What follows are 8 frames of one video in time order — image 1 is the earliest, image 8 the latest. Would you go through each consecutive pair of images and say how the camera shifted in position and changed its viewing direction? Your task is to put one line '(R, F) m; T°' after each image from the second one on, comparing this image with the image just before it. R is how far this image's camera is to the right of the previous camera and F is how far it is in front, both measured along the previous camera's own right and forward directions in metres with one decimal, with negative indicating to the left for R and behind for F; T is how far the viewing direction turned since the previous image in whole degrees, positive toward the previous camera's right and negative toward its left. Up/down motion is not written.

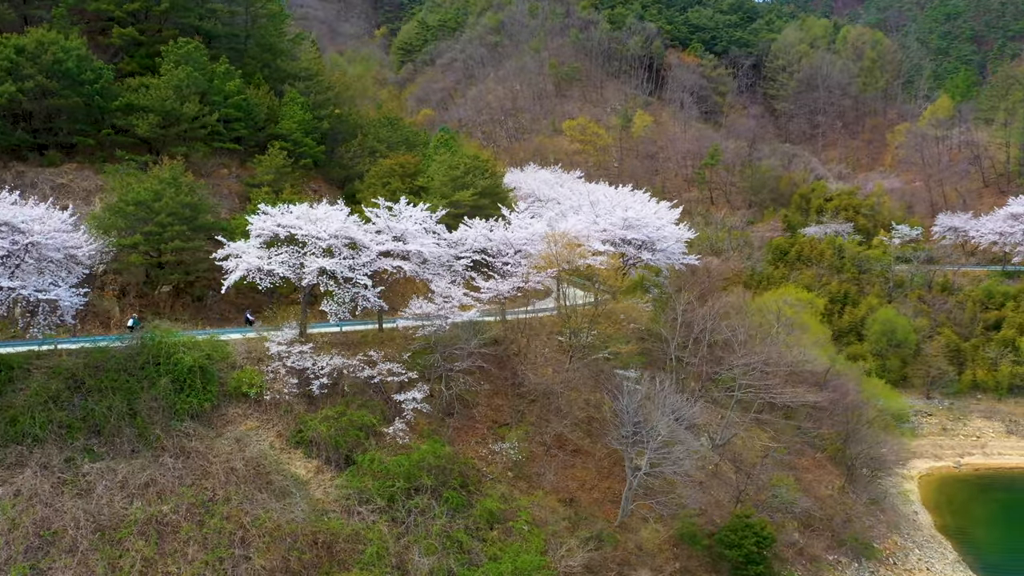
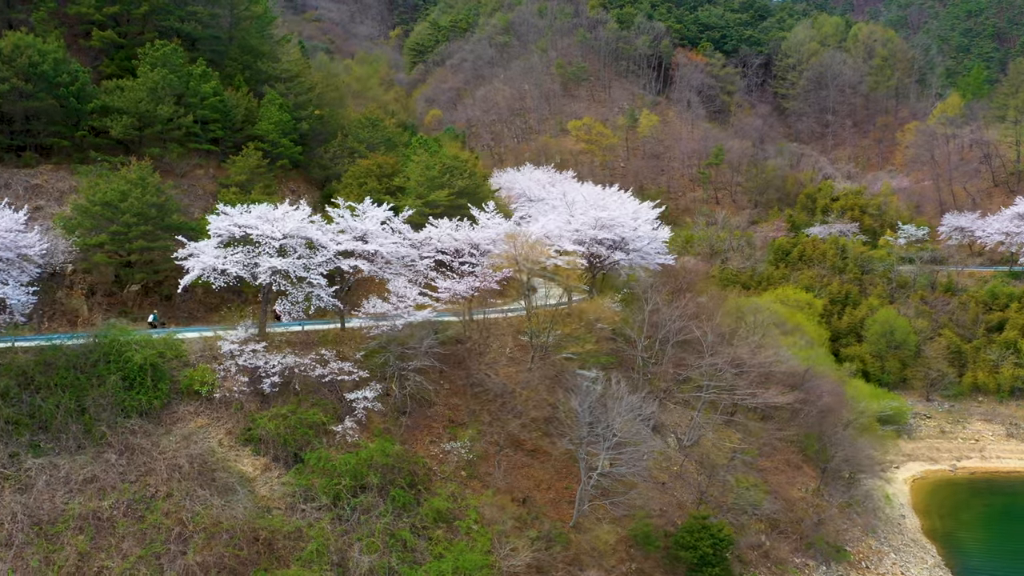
(+1.2, 0.0) m; -2°
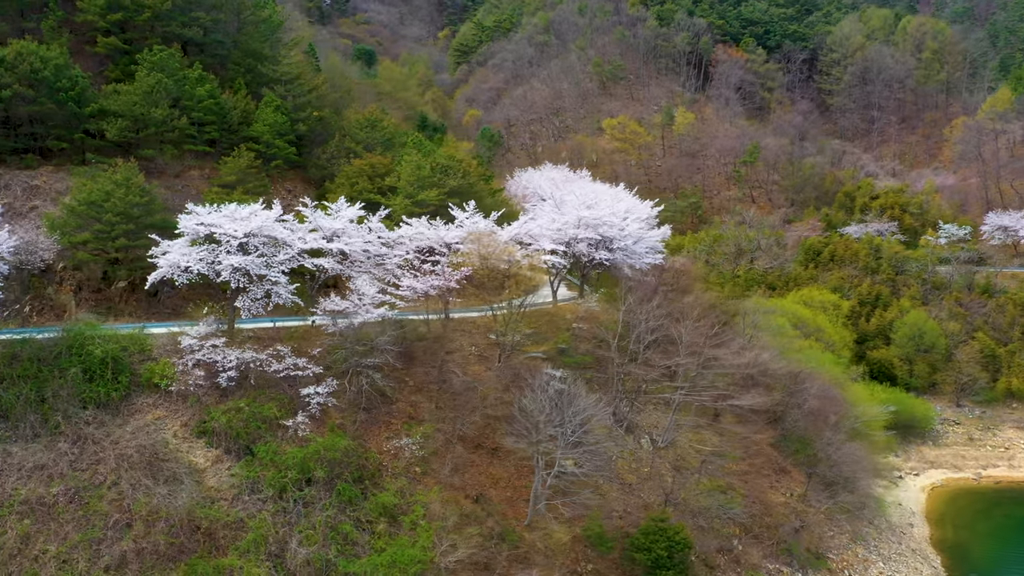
(+1.9, 0.0) m; -4°
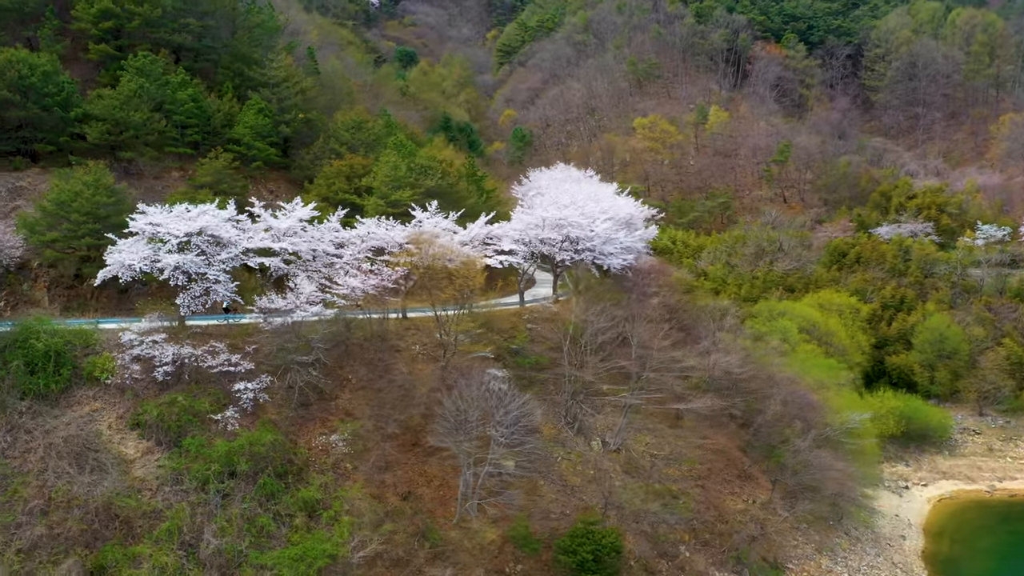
(+2.4, +0.1) m; -5°
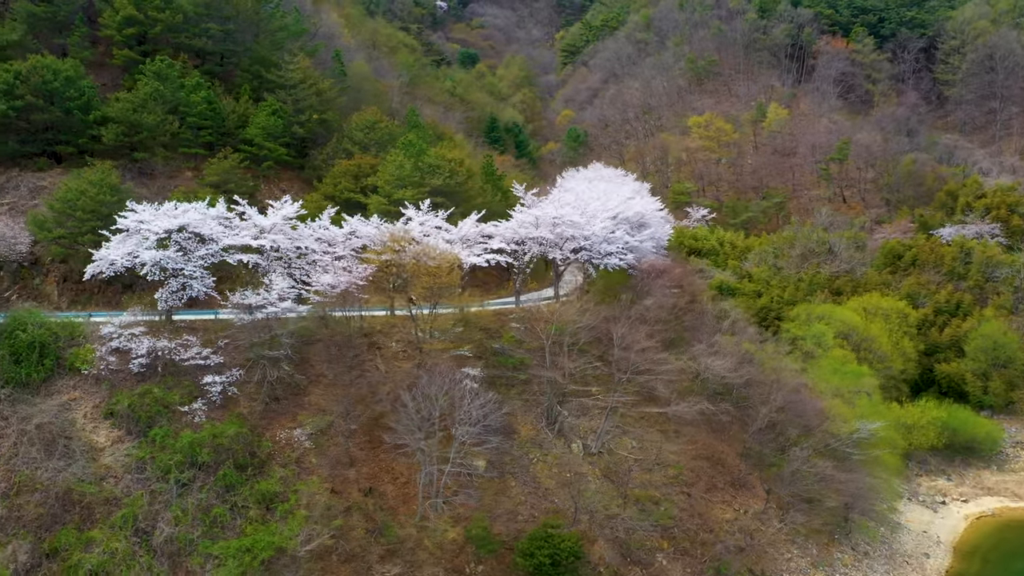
(+2.2, +0.3) m; -6°
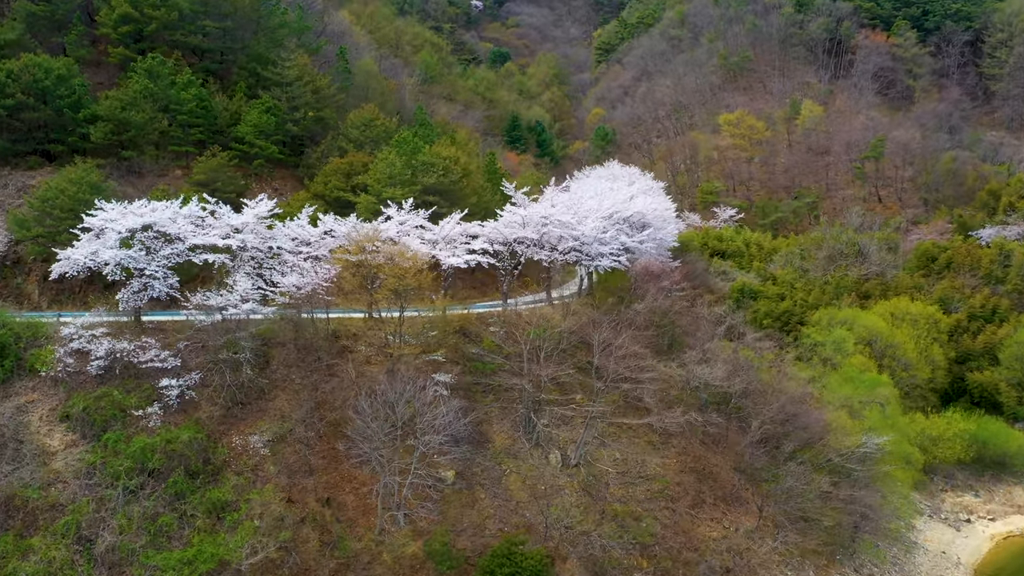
(+1.4, +0.8) m; -3°
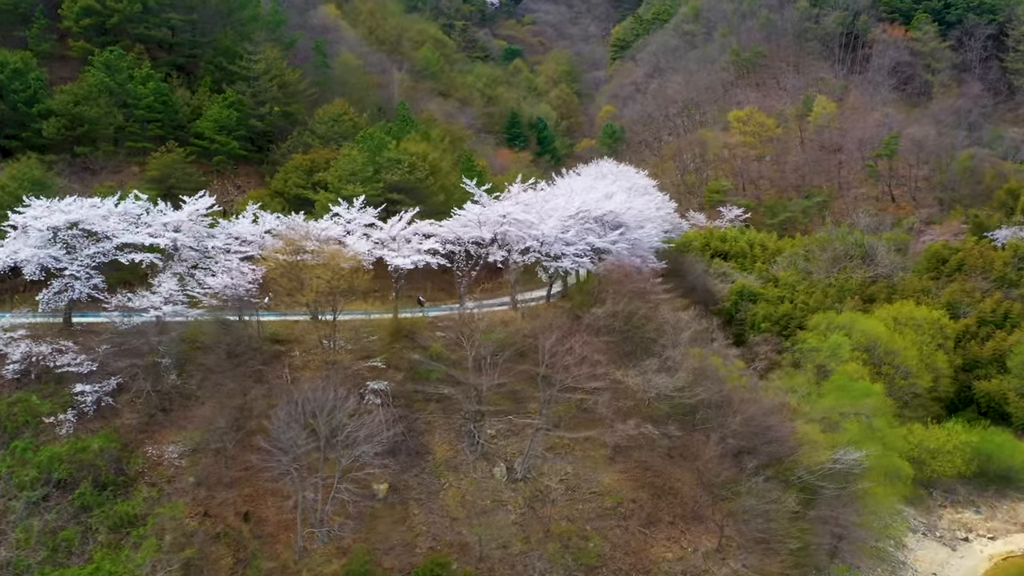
(+1.6, +1.0) m; -2°
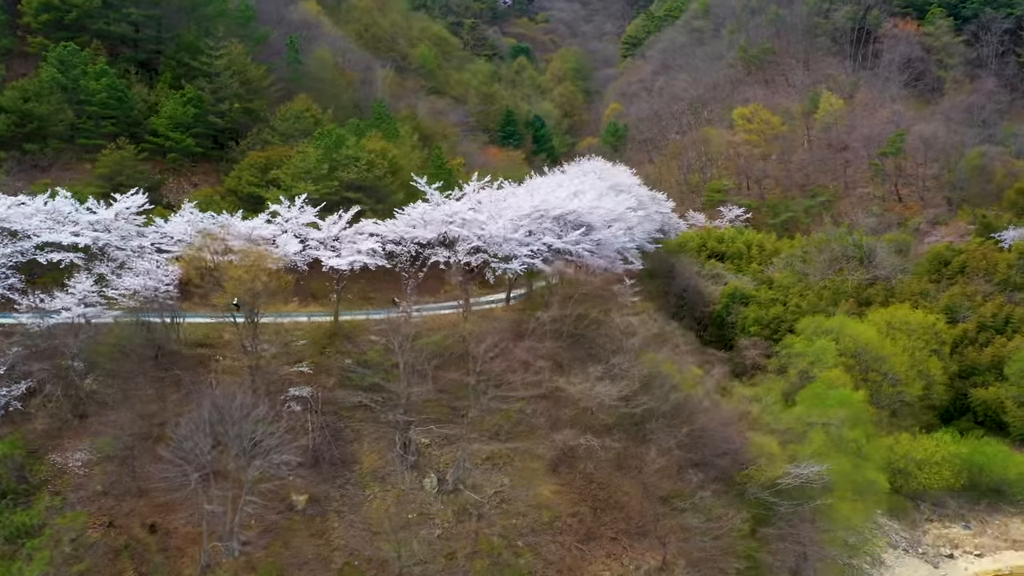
(+1.7, +0.8) m; -2°
